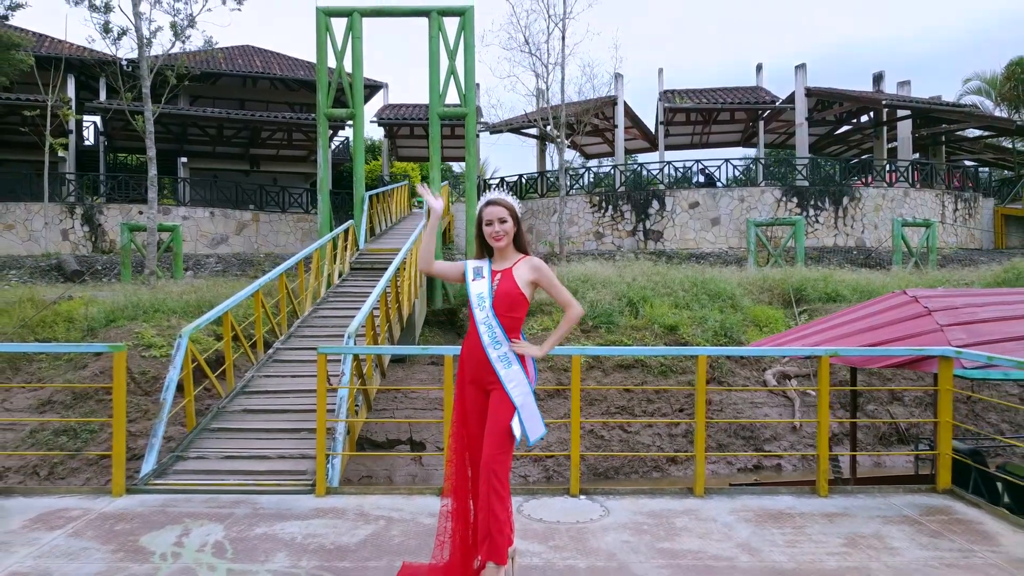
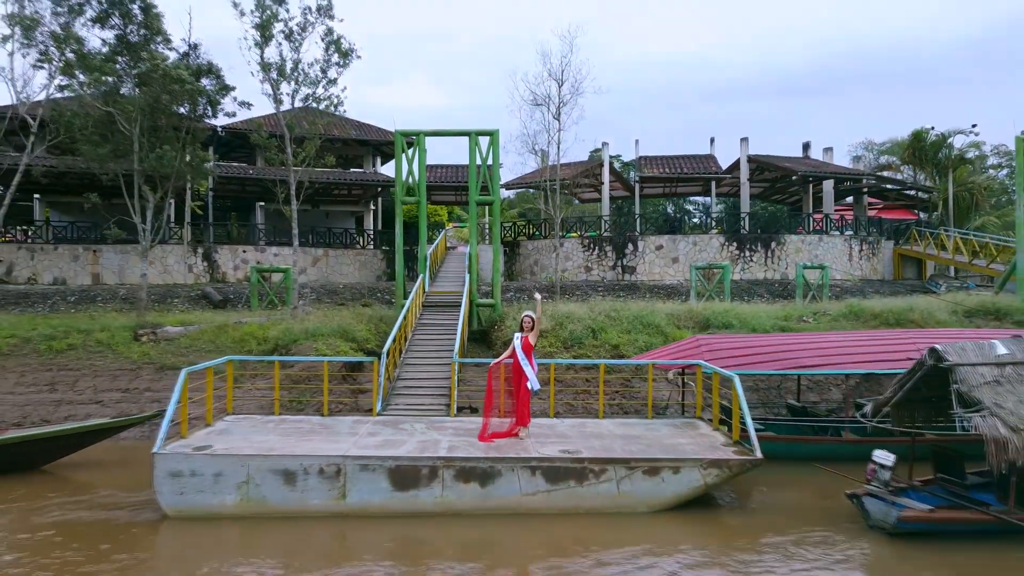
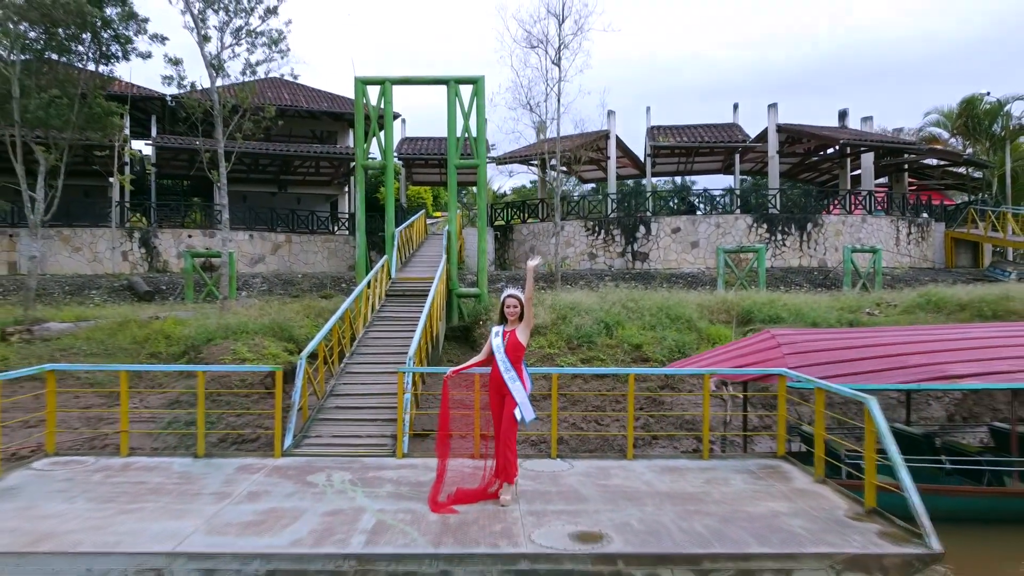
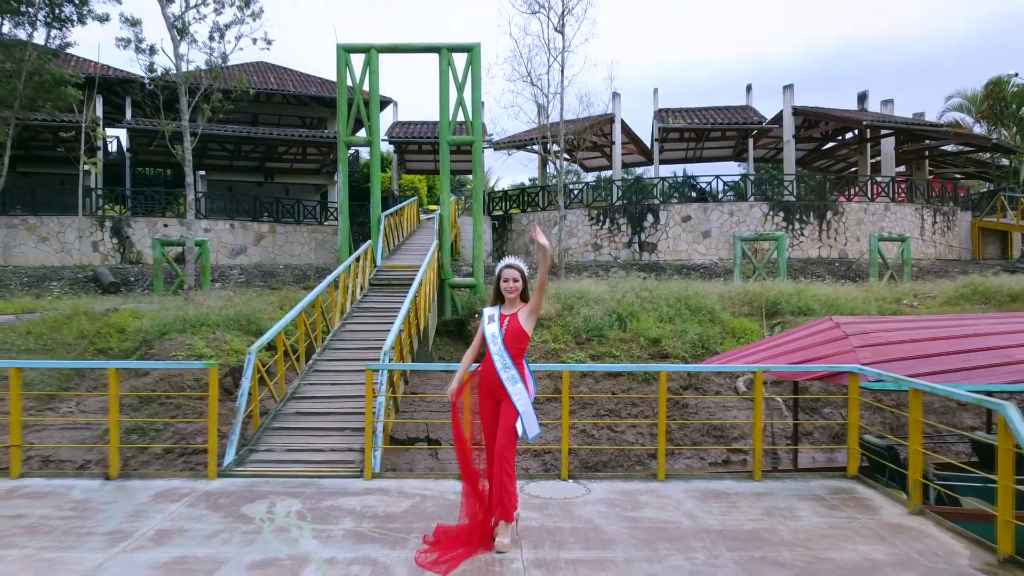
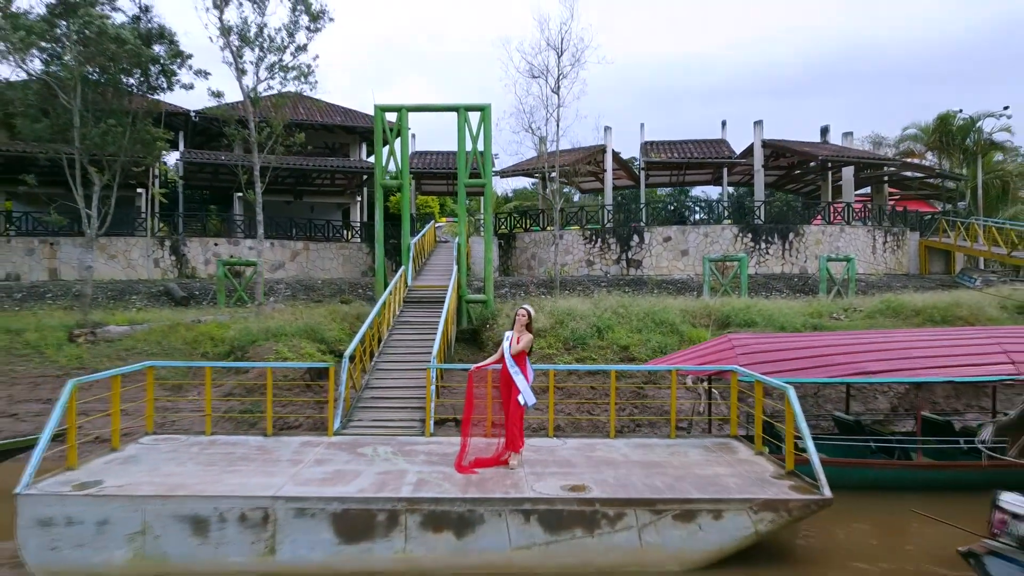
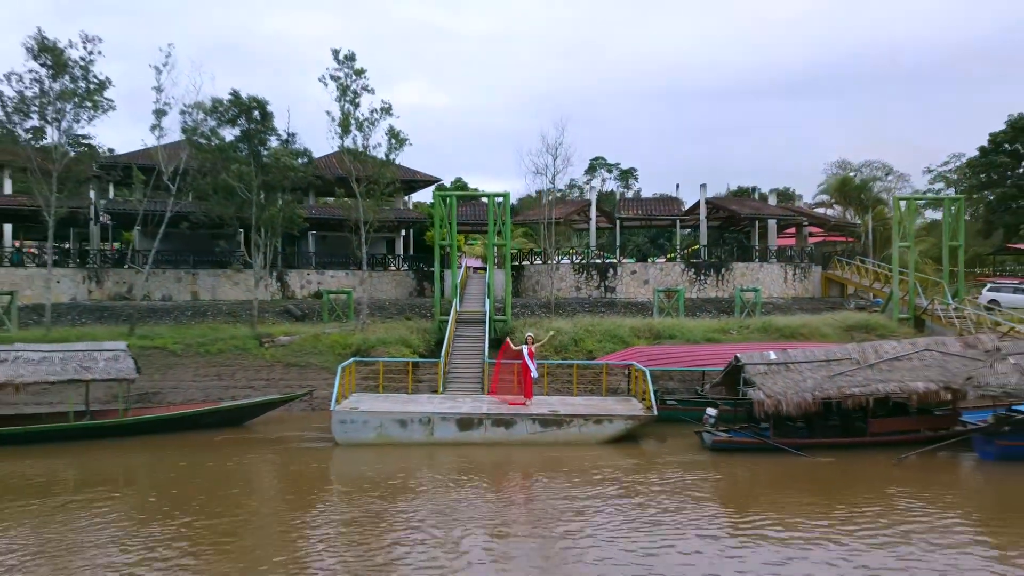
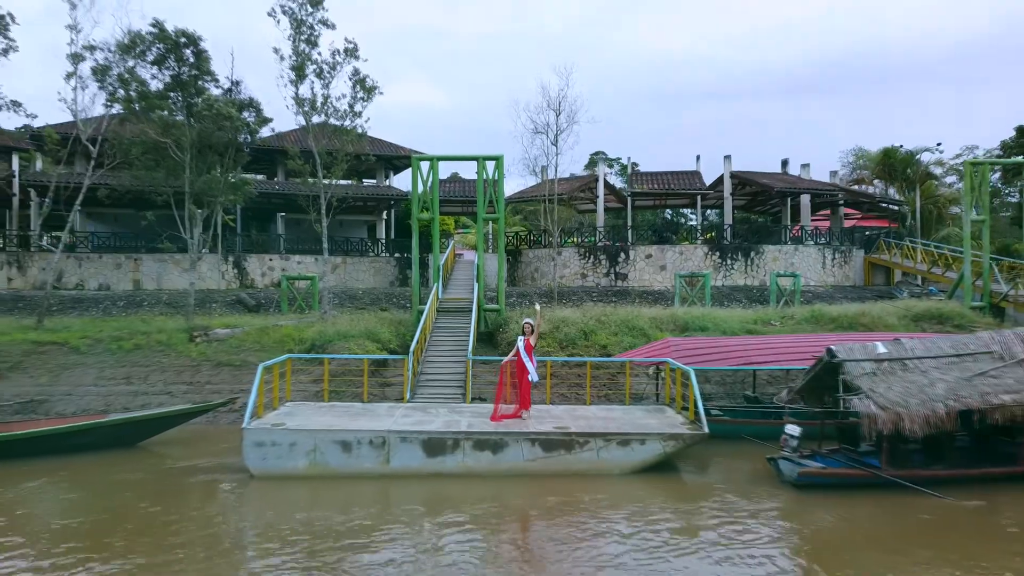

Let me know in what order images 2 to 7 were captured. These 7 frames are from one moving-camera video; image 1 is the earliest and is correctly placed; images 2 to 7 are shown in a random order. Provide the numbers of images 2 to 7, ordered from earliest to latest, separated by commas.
4, 3, 5, 2, 7, 6
